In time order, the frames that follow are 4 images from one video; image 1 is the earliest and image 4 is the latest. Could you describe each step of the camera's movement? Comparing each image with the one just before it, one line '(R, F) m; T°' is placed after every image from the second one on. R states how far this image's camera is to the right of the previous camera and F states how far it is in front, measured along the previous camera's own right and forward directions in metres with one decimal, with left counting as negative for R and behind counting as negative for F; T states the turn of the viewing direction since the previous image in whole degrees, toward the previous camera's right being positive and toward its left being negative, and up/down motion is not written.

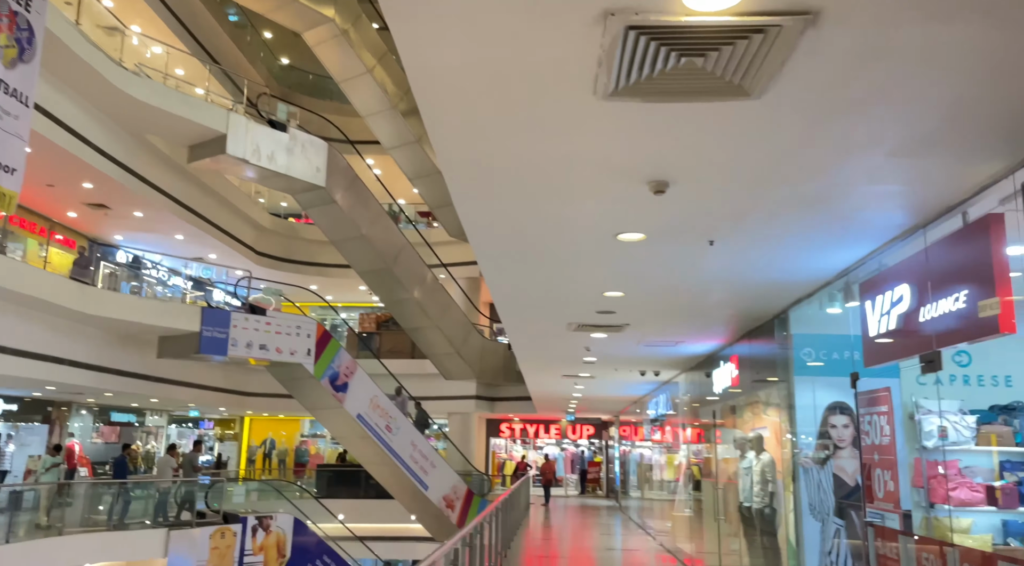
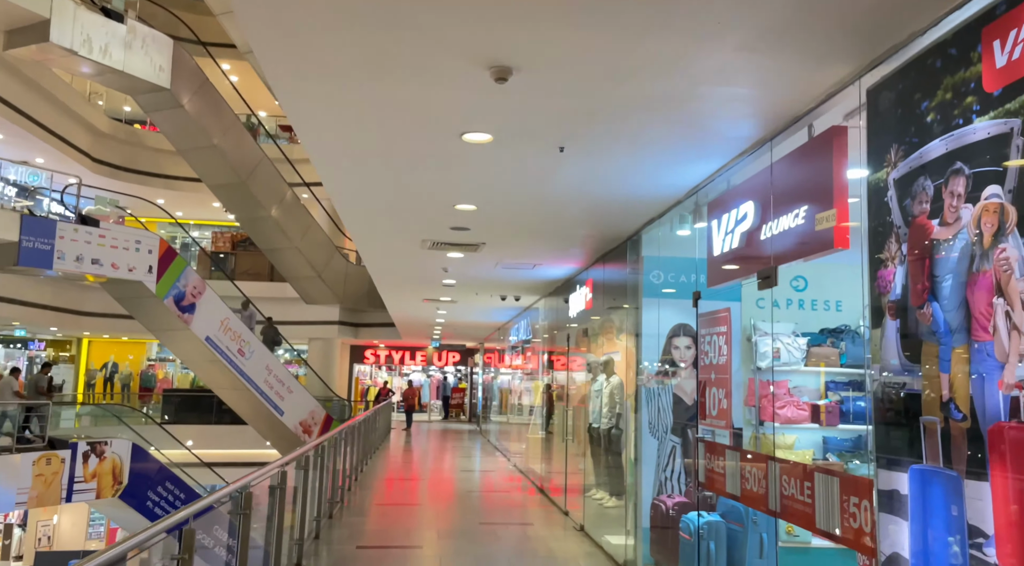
(+0.2, +0.2) m; +10°
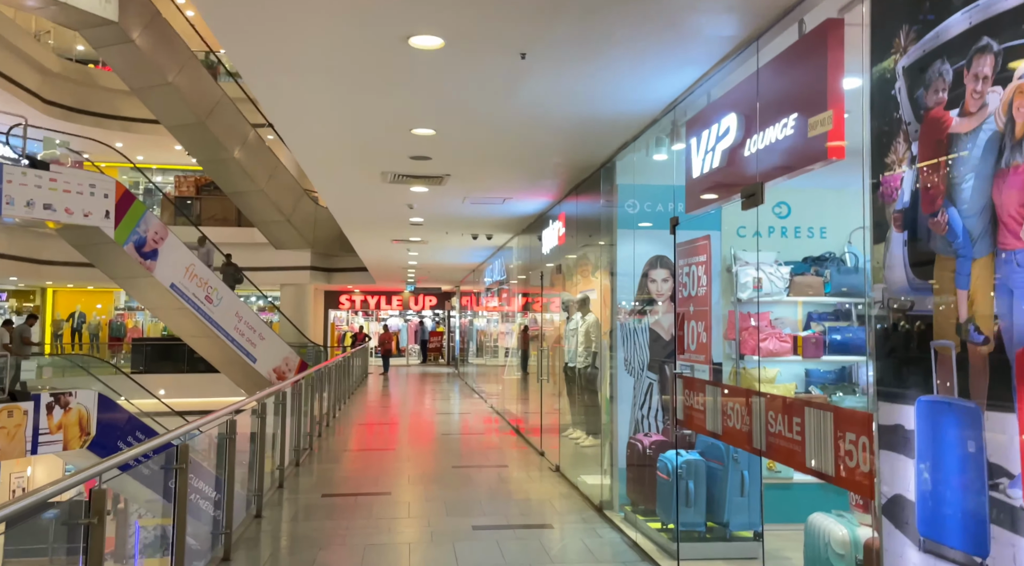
(+0.1, +0.3) m; +2°
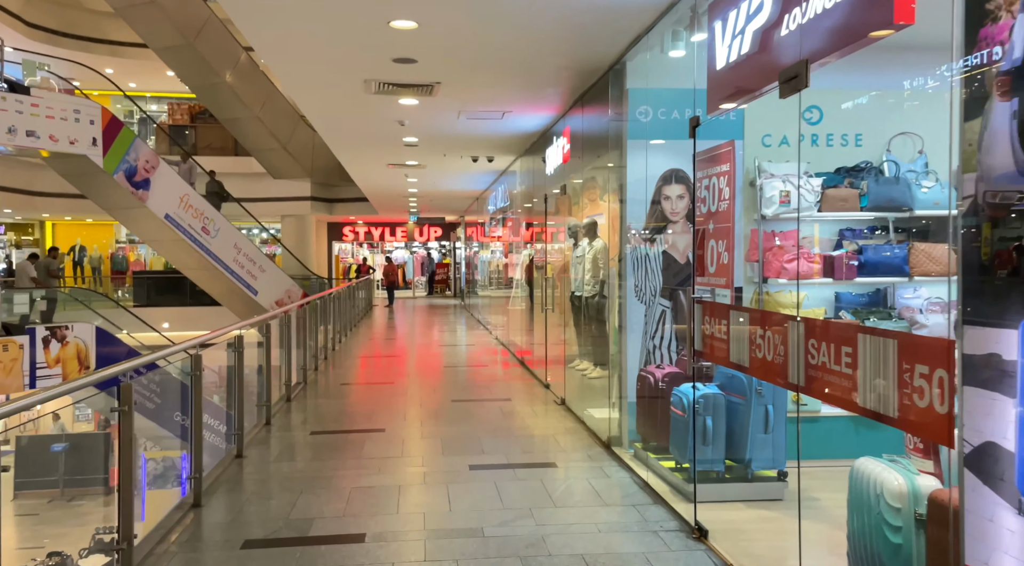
(+0.1, +0.5) m; -1°
